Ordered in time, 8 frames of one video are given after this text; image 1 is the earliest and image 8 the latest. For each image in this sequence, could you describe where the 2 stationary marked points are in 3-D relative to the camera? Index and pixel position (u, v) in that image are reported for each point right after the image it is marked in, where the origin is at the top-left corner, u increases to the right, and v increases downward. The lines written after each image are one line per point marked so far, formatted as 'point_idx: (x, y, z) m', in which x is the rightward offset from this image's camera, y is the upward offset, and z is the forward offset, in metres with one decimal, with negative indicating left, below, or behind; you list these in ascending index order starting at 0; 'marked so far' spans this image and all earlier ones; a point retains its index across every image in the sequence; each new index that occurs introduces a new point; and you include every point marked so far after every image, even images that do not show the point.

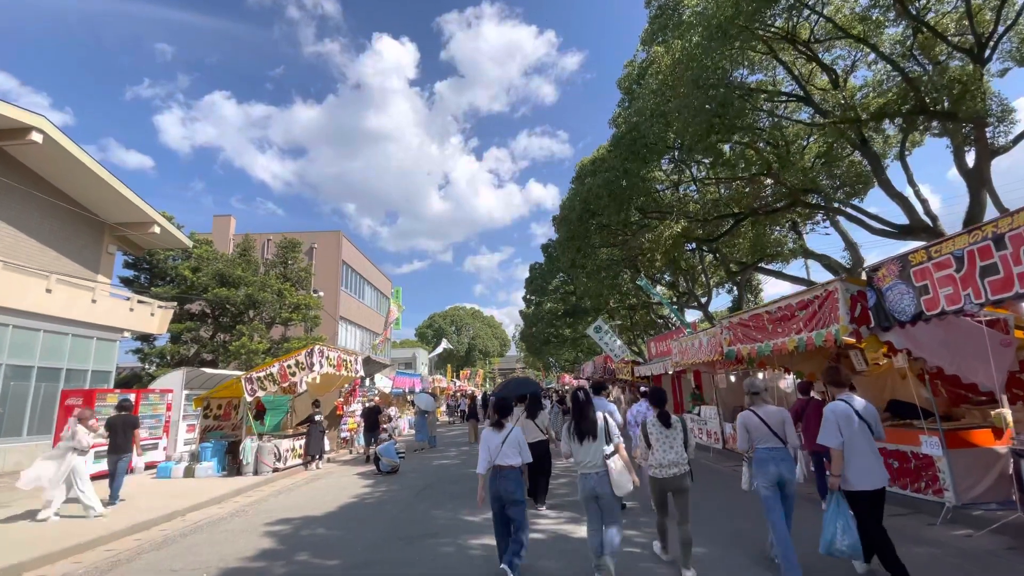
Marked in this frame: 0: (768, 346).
0: (+4.6, -1.0, +8.7) m
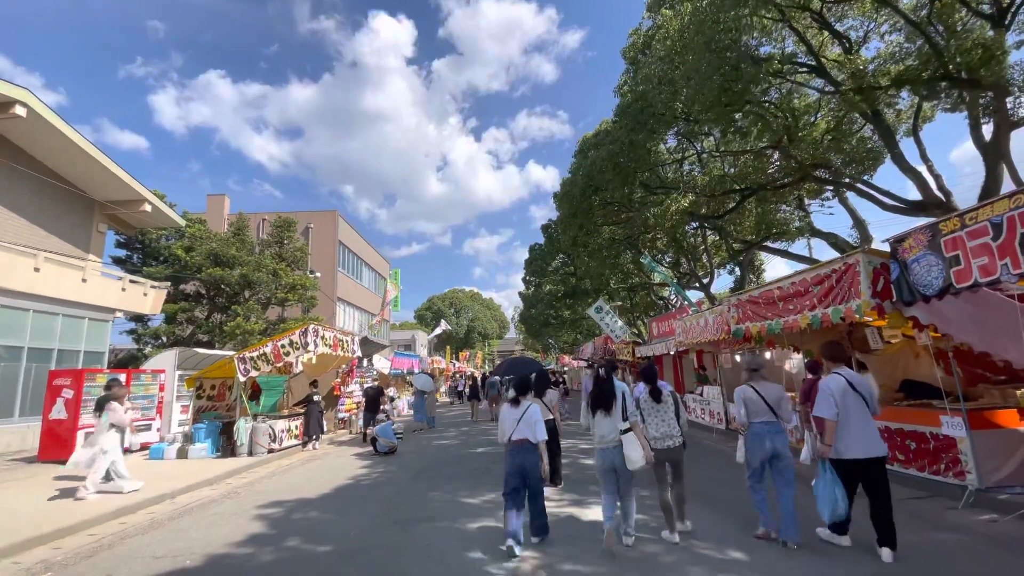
0: (+4.6, -0.6, +8.3) m
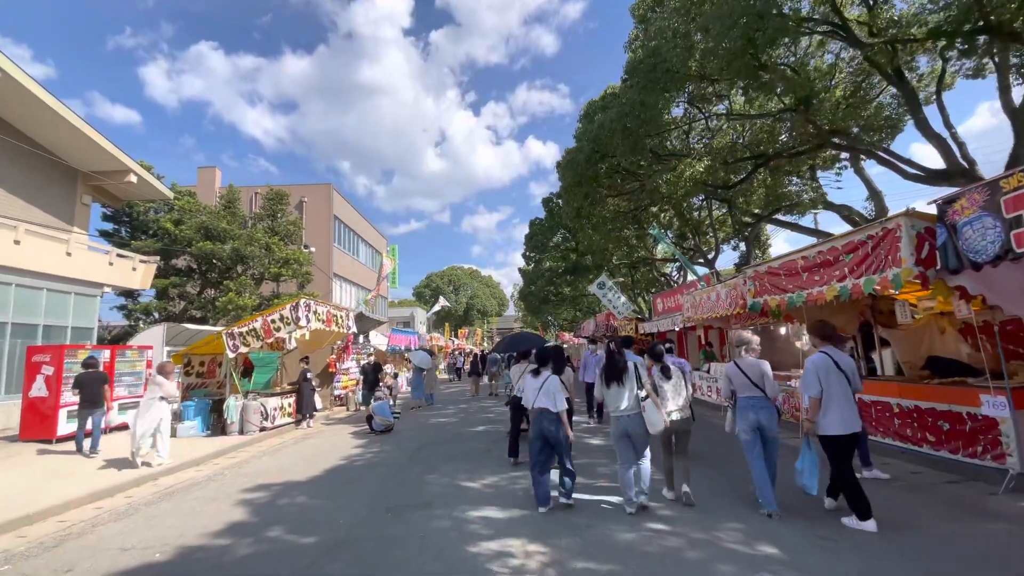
0: (+4.6, -0.1, +7.7) m
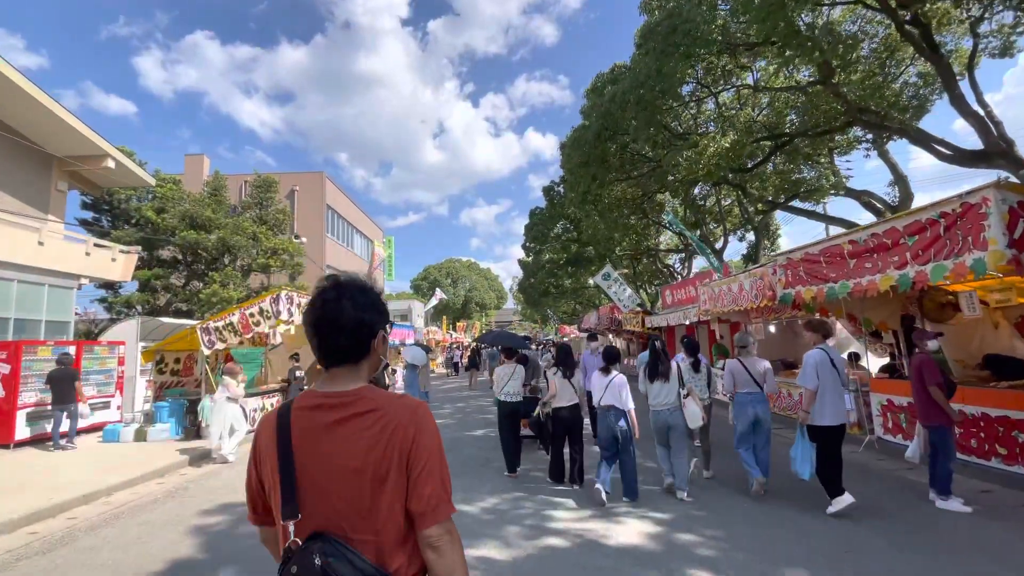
0: (+4.6, 0.0, +6.7) m
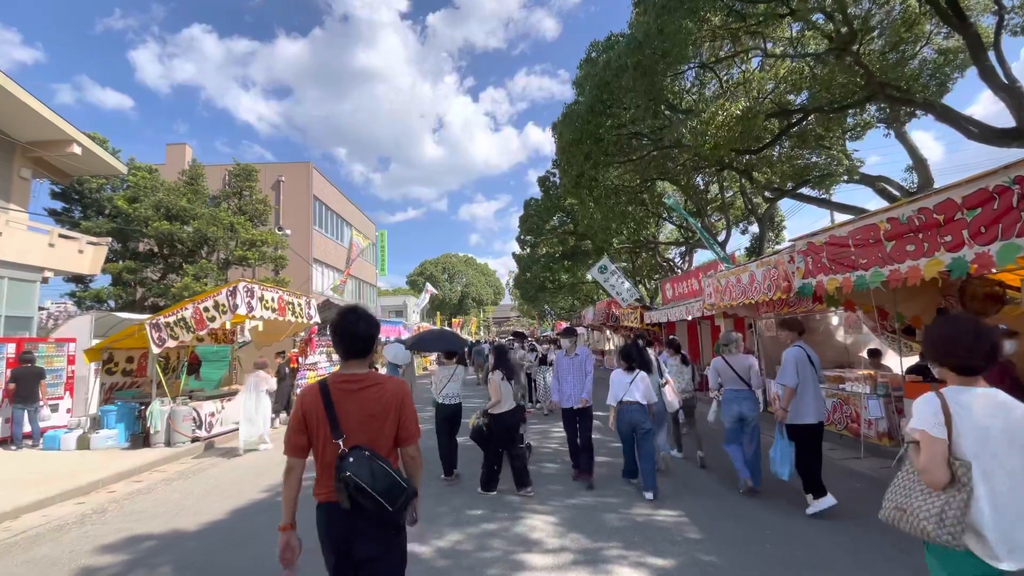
0: (+4.3, +0.2, +5.6) m
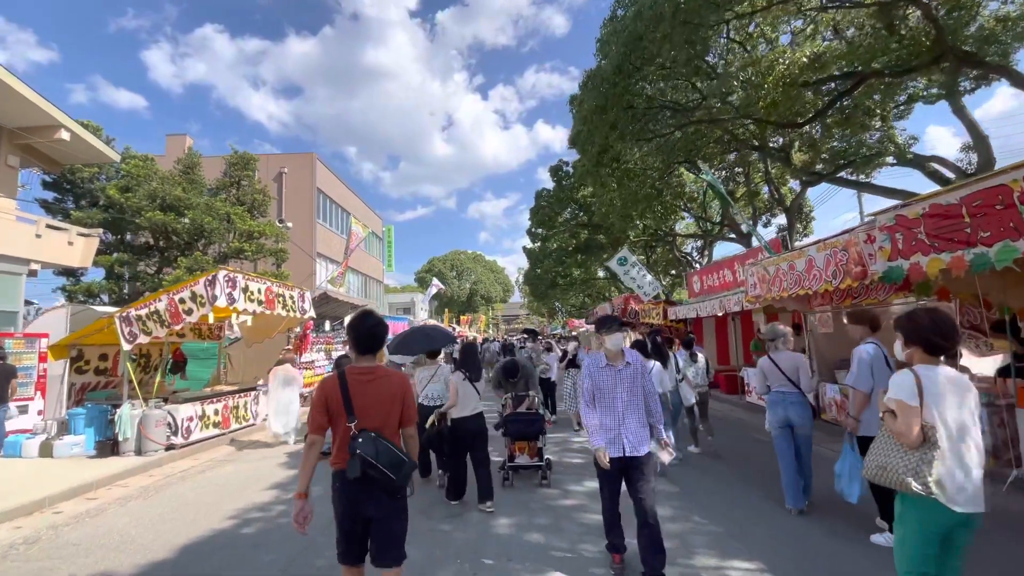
0: (+4.5, +0.3, +4.3) m
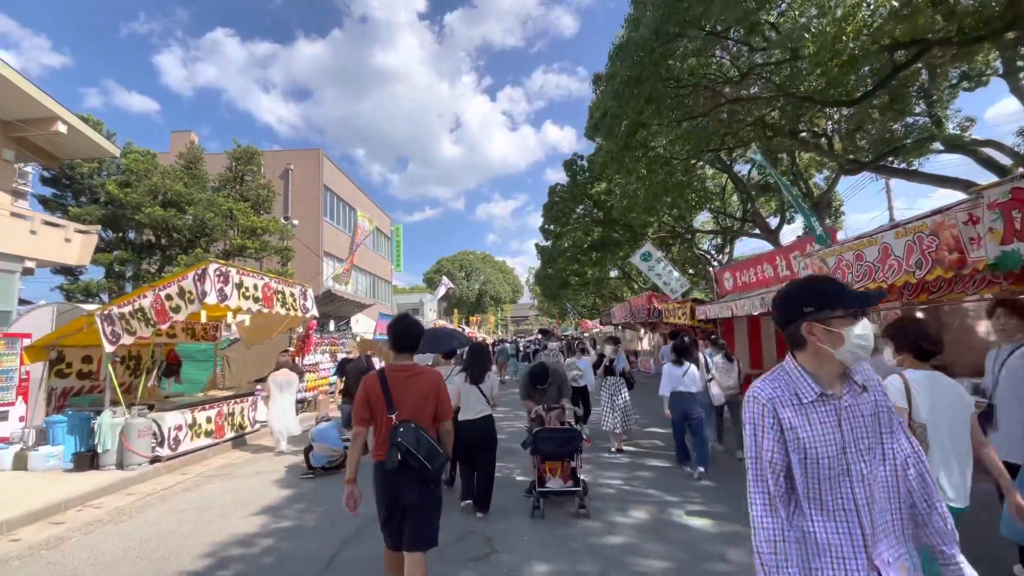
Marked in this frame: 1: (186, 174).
0: (+4.8, +0.4, +3.3) m
1: (-13.5, +4.7, +20.1) m
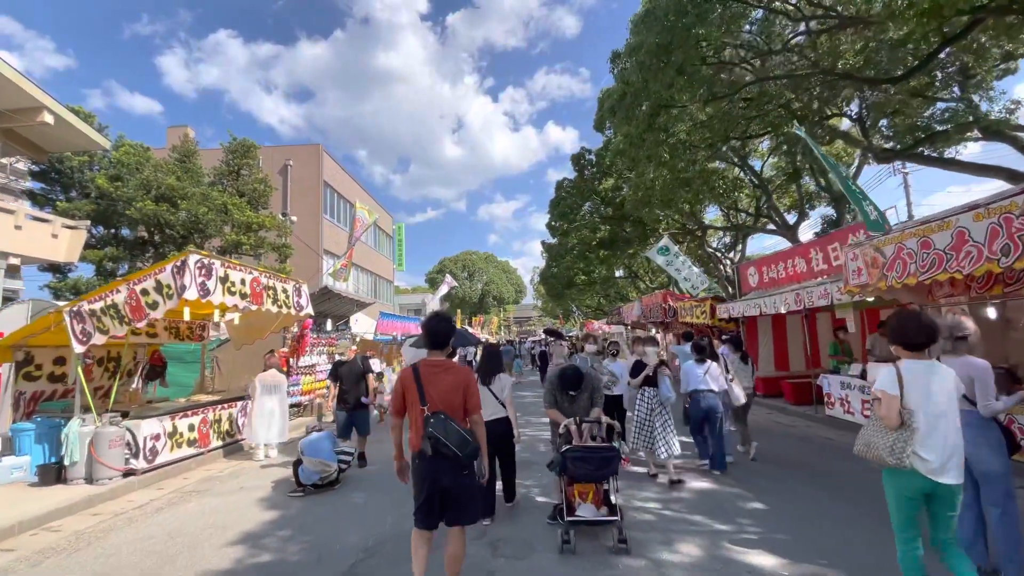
0: (+5.0, +0.5, +2.5) m
1: (-13.3, +4.7, +19.3) m
